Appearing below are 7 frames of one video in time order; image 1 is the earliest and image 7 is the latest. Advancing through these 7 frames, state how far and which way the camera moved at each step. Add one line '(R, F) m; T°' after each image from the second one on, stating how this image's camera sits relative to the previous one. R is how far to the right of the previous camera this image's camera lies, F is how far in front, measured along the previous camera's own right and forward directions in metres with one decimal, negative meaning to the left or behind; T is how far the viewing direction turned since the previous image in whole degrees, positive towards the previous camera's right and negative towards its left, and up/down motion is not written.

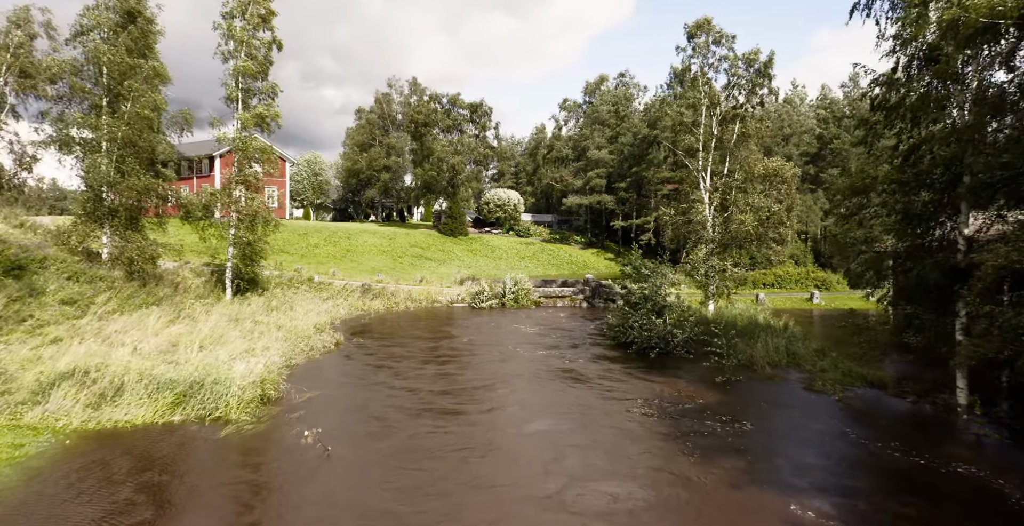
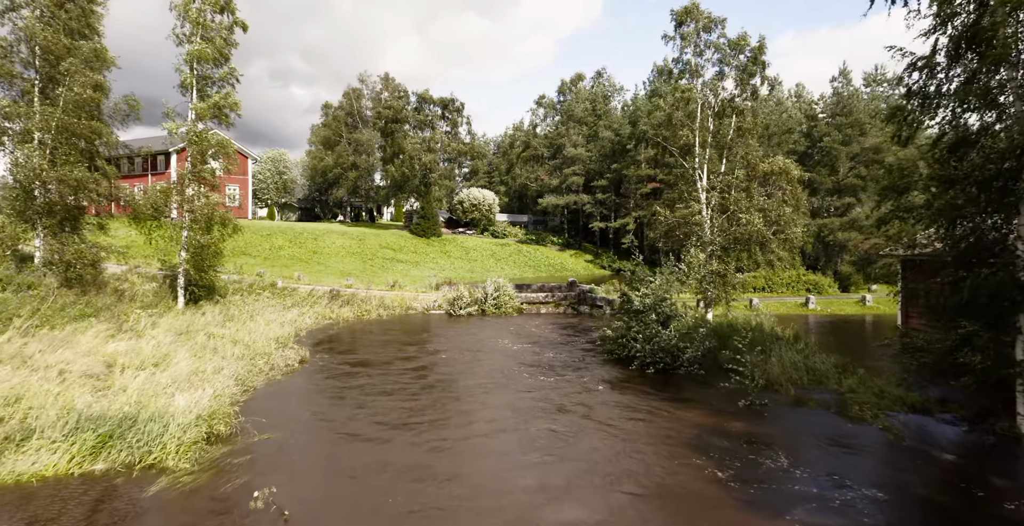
(-0.4, +1.7) m; +3°
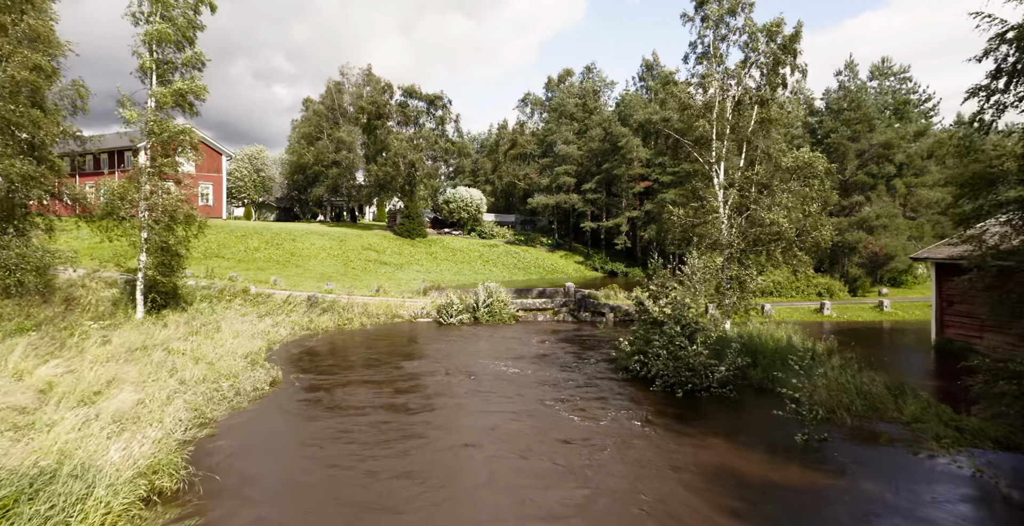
(-0.5, +1.9) m; +2°
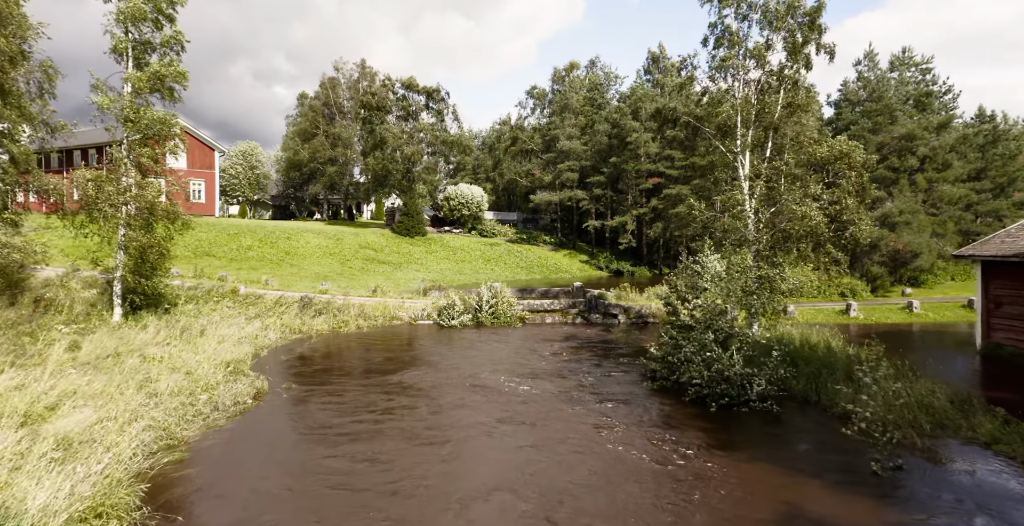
(-0.3, +1.4) m; 0°
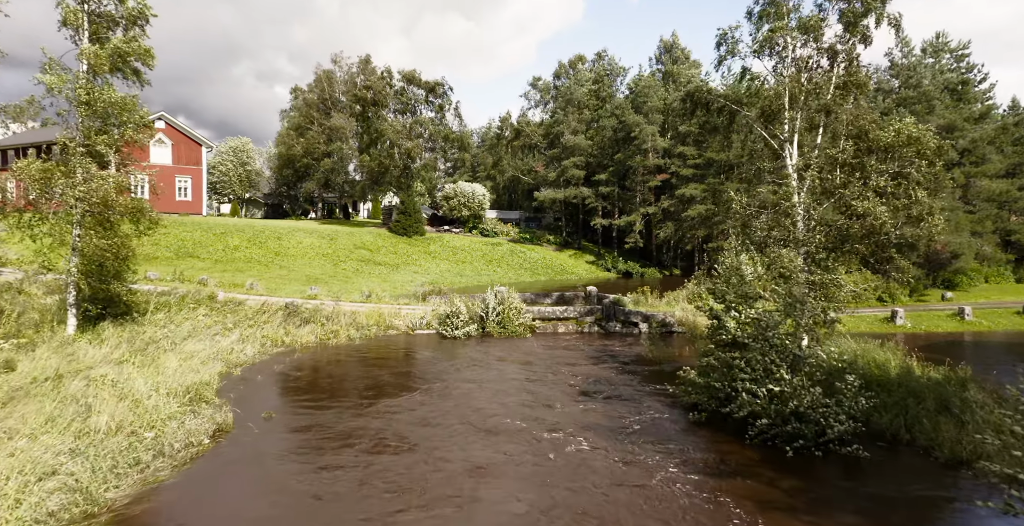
(-0.3, +2.2) m; 0°
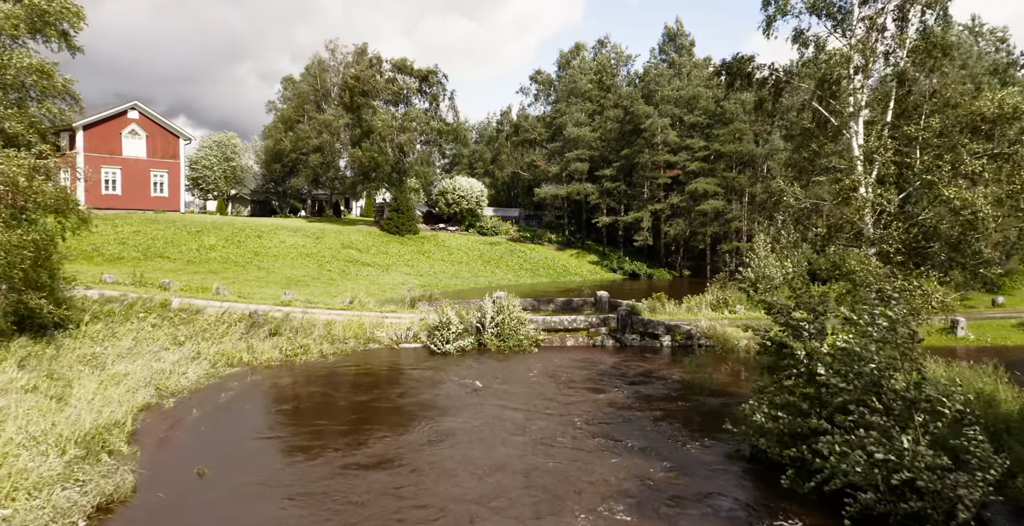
(-0.1, +2.7) m; 0°
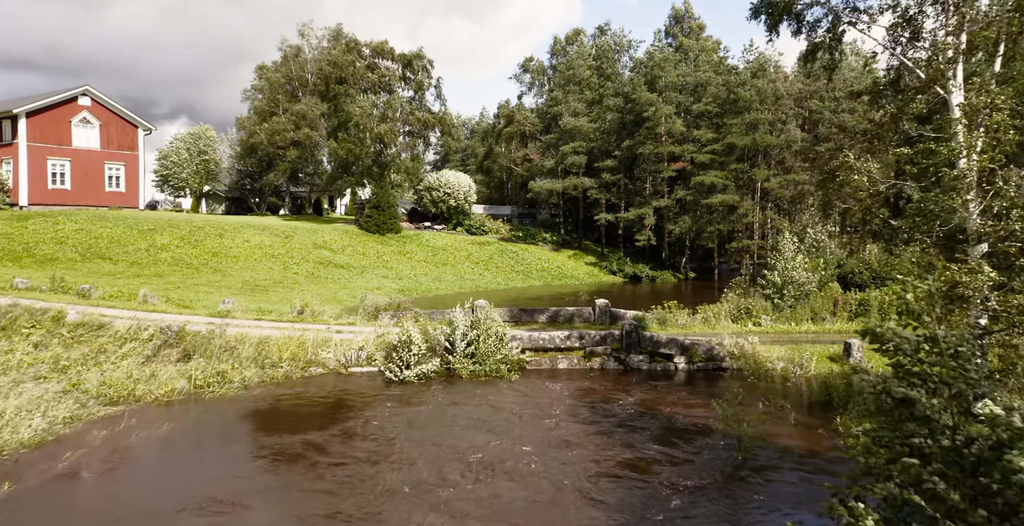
(+0.4, +3.3) m; 0°
